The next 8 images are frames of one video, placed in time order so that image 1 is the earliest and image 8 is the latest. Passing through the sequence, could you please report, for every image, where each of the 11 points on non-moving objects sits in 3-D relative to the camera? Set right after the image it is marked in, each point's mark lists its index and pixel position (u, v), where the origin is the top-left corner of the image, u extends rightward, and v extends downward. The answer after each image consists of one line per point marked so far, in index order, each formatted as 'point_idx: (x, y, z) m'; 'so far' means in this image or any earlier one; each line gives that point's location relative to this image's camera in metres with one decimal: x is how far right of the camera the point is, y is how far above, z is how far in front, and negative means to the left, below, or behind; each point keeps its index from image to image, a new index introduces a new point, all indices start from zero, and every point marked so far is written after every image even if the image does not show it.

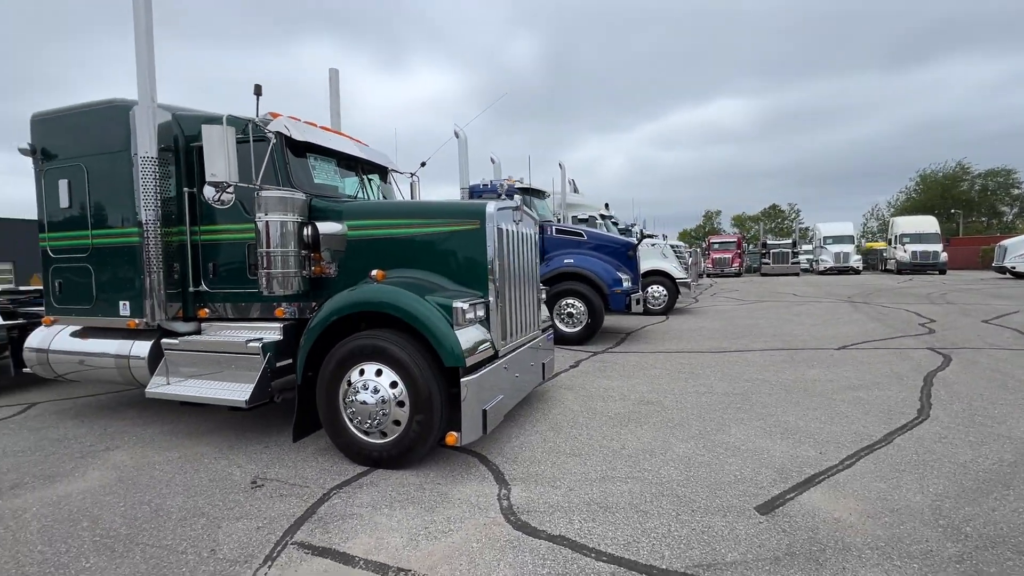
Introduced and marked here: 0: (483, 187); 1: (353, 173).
0: (-0.6, +2.0, +9.2) m
1: (-1.7, +1.2, +5.1) m
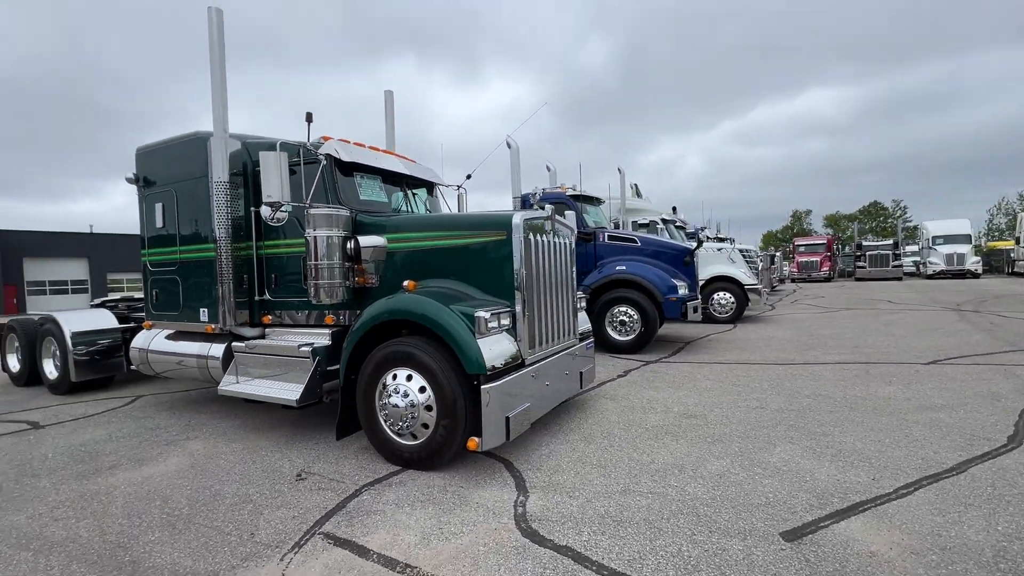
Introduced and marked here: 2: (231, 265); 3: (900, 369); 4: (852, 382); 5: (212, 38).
0: (+0.5, +1.8, +9.3) m
1: (-1.3, +1.1, +5.4) m
2: (-3.0, +0.2, +5.0) m
3: (+5.6, -1.2, +6.7) m
4: (+4.5, -1.2, +6.1) m
5: (-3.2, +2.6, +4.9) m
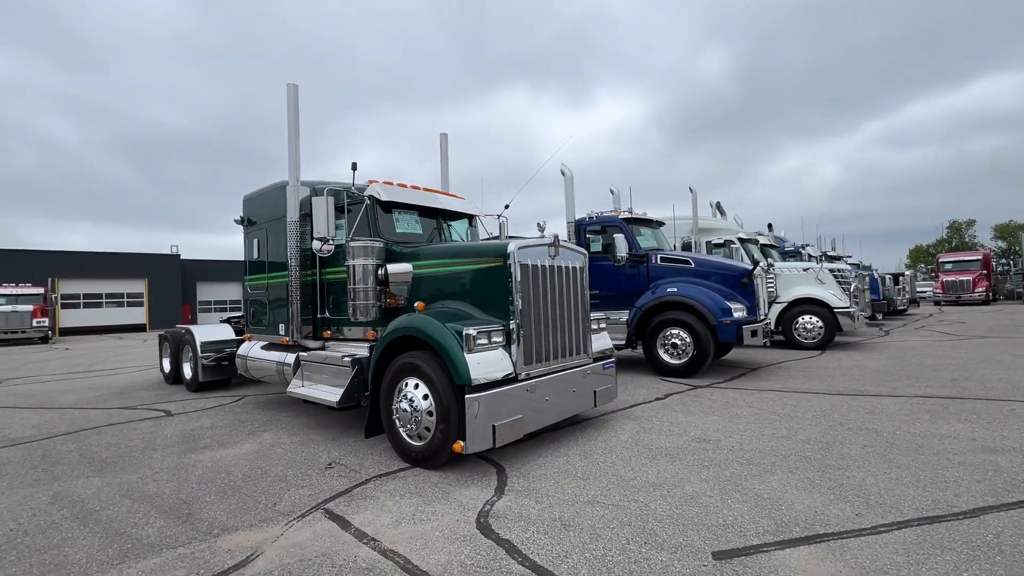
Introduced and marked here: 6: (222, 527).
0: (+1.6, +1.4, +9.6) m
1: (-1.0, +0.9, +6.1) m
2: (-2.8, 0.0, +6.1) m
3: (+6.0, -1.5, +5.8) m
4: (+4.7, -1.5, +5.5) m
5: (-2.9, +2.4, +6.1) m
6: (-2.2, -1.8, +3.5) m
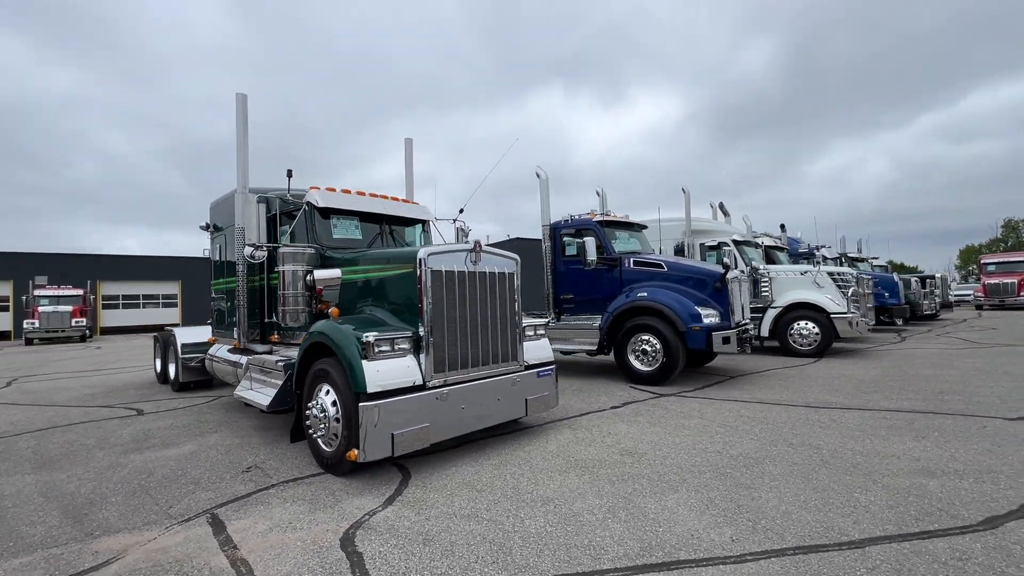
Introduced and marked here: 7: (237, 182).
0: (+1.0, +1.3, +9.4) m
1: (-1.8, +0.8, +6.2) m
2: (-3.5, -0.1, +6.2) m
3: (+5.2, -1.5, +5.3) m
4: (+3.9, -1.6, +5.1) m
5: (-3.7, +2.3, +6.3) m
6: (-3.1, -1.8, +3.6) m
7: (-3.6, +1.4, +6.2) m
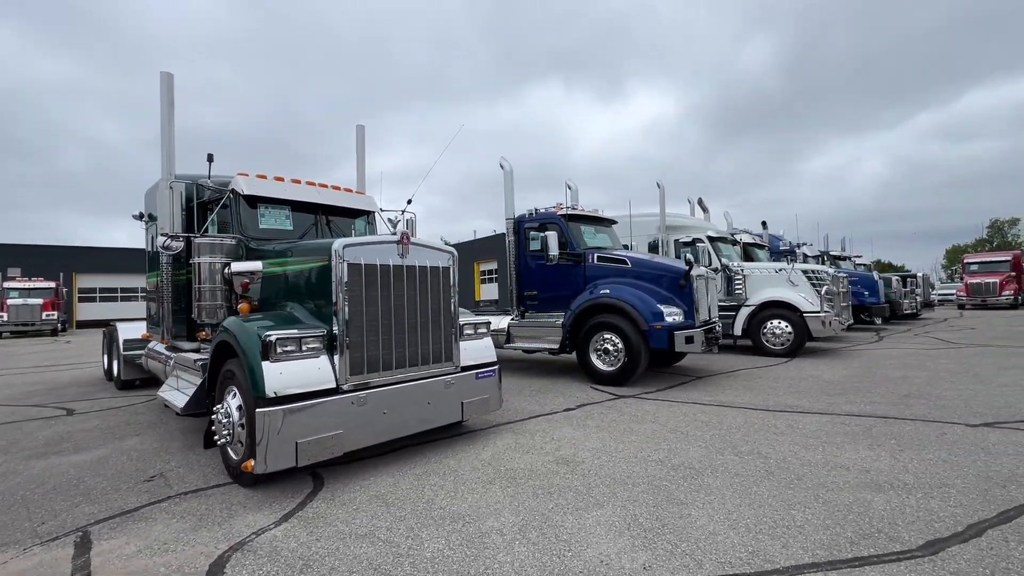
0: (+0.3, +1.4, +9.1) m
1: (-2.5, +0.9, +5.8) m
2: (-4.2, 0.0, +5.8) m
3: (+4.5, -1.5, +5.1) m
4: (+3.2, -1.6, +4.8) m
5: (-4.4, +2.4, +5.8) m
6: (-3.8, -1.8, +3.2) m
7: (-4.3, +1.5, +5.8) m
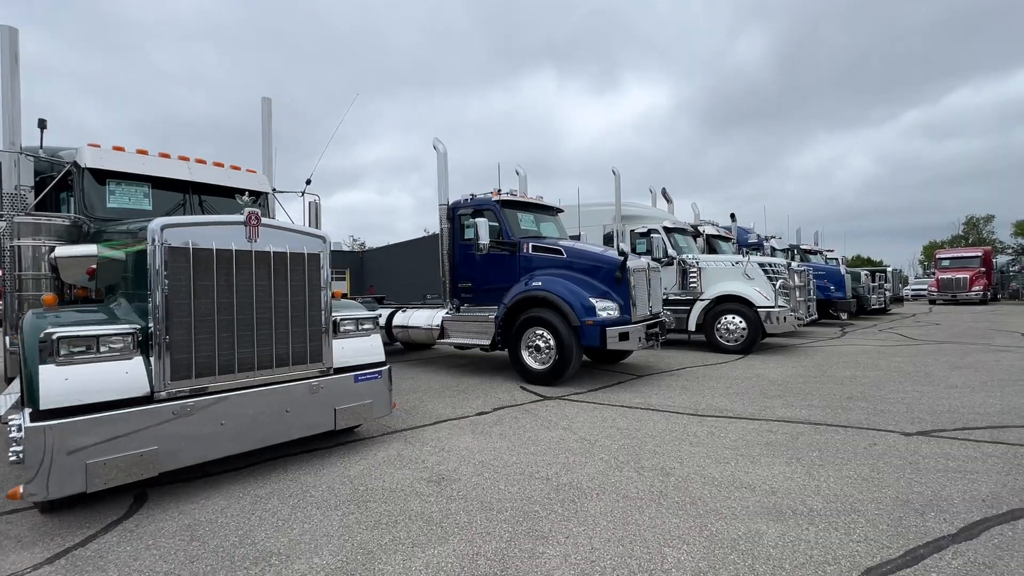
0: (-0.9, +1.6, +8.4) m
1: (-3.6, +1.0, +5.1) m
2: (-5.4, +0.1, +5.0) m
3: (+3.3, -1.5, +4.6) m
4: (+2.1, -1.5, +4.3) m
5: (-5.5, +2.5, +5.1) m
6: (-4.9, -1.7, +2.5) m
7: (-5.5, +1.6, +5.0) m
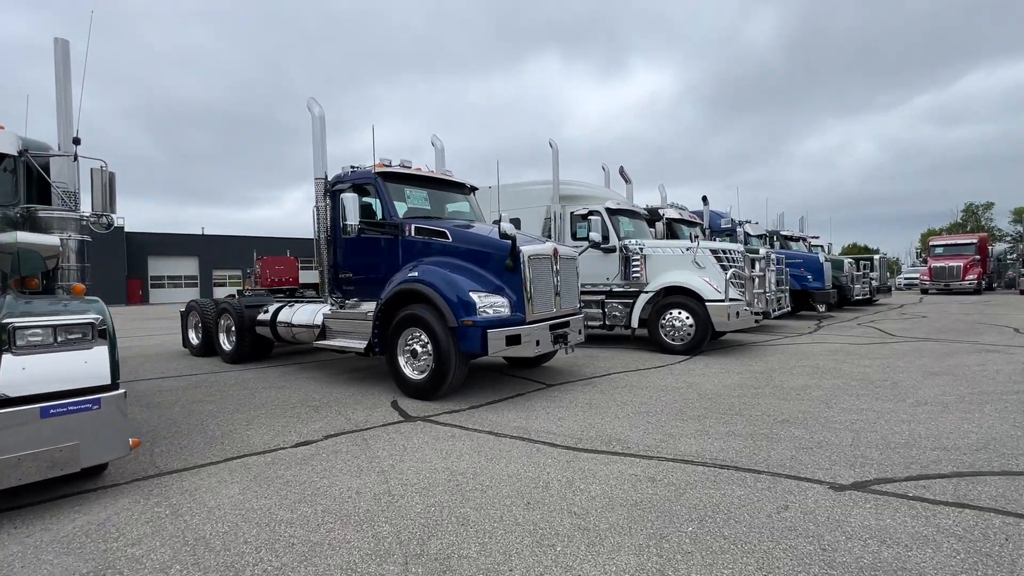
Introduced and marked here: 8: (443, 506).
0: (-2.5, +1.7, +7.0) m
1: (-5.2, +1.0, +3.6) m
2: (-7.0, +0.2, +3.6) m
3: (+1.7, -1.4, +3.2) m
4: (+0.5, -1.5, +2.9) m
5: (-7.1, +2.6, +3.6) m
6: (-6.5, -1.7, +1.1) m
7: (-7.1, +1.7, +3.6) m
8: (-0.5, -1.5, +3.2) m
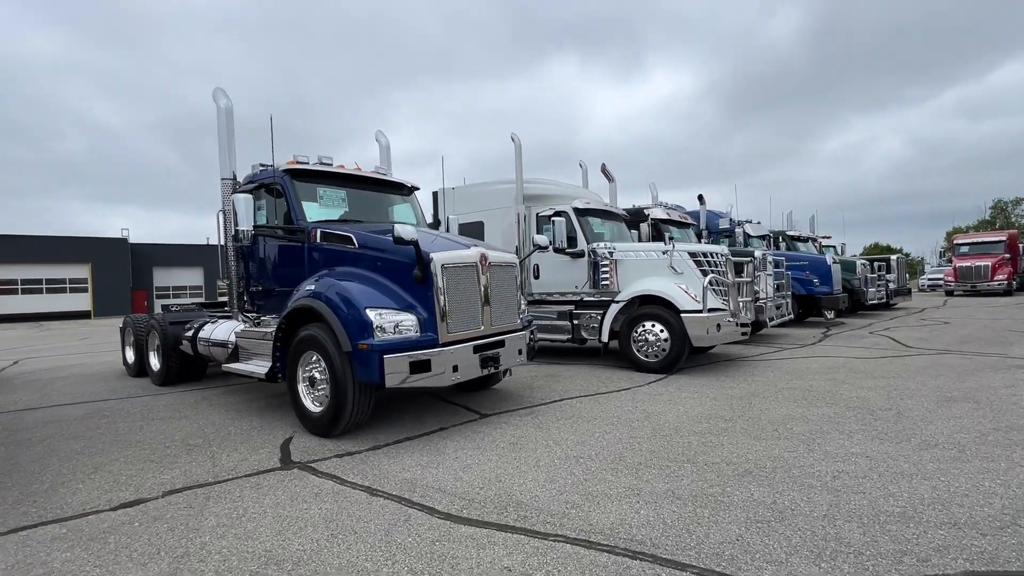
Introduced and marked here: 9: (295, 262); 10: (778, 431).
0: (-3.4, +1.5, +6.1) m
1: (-6.2, +0.8, +2.8) m
2: (-8.0, 0.0, +2.9) m
3: (+0.7, -1.5, +2.2) m
4: (-0.5, -1.6, +1.9) m
5: (-8.1, +2.3, +2.9) m
6: (-7.5, -1.9, +0.4) m
7: (-8.1, +1.5, +2.9) m
8: (-1.4, -1.6, +2.2) m
9: (-2.7, +0.3, +5.7) m
10: (+2.7, -1.4, +4.6) m
